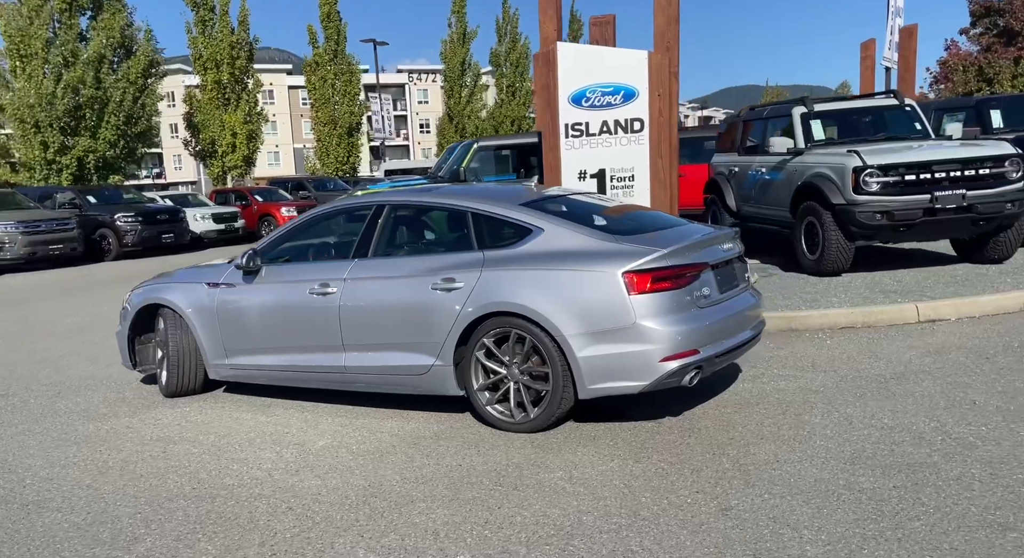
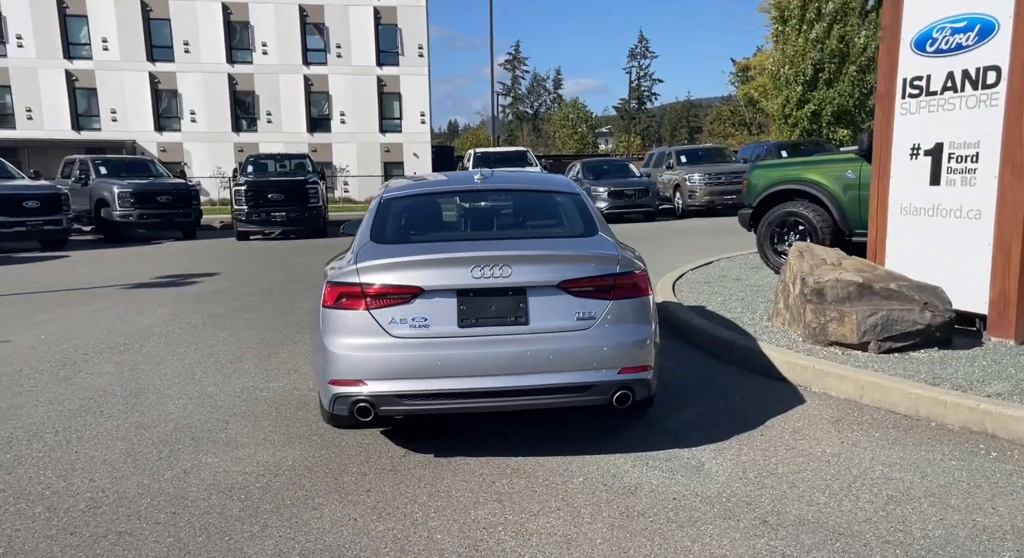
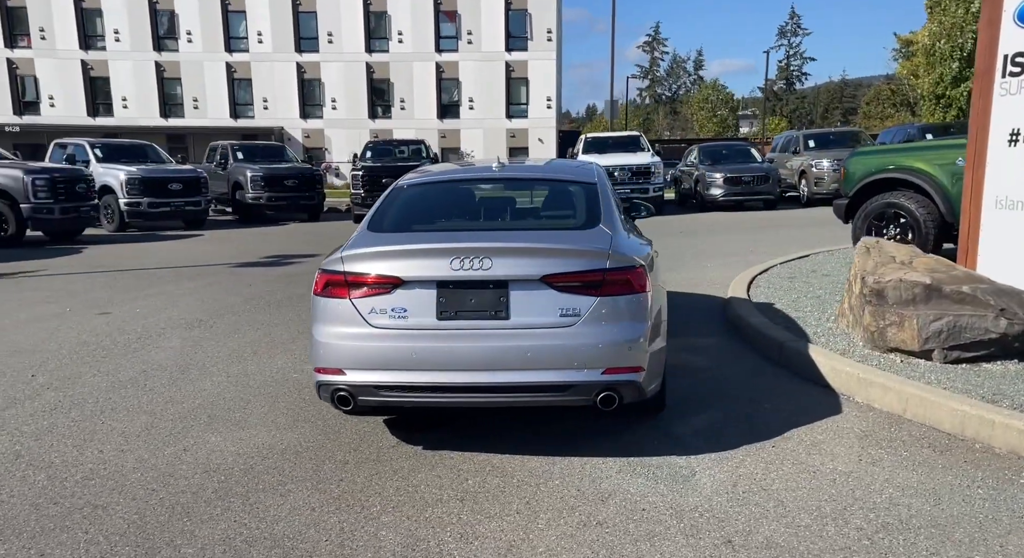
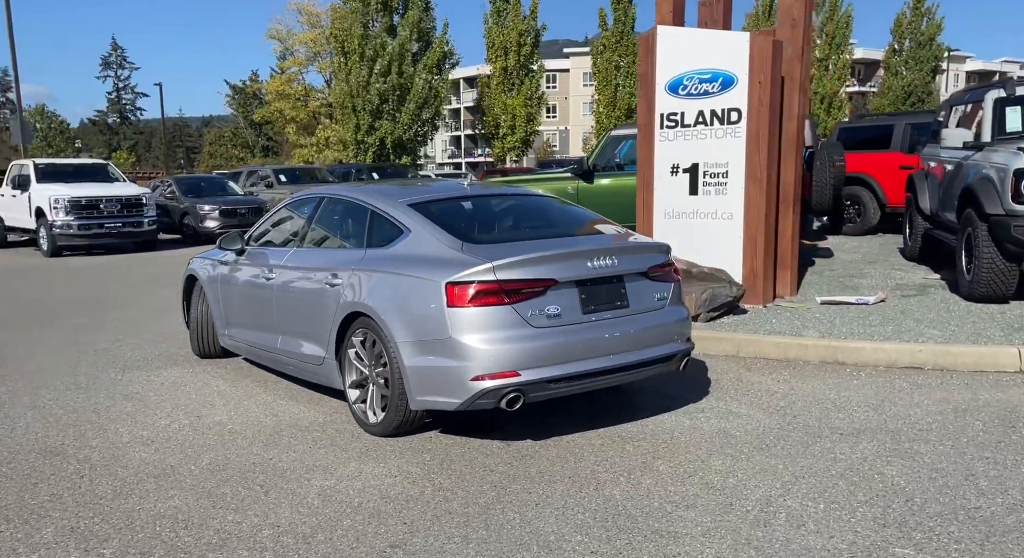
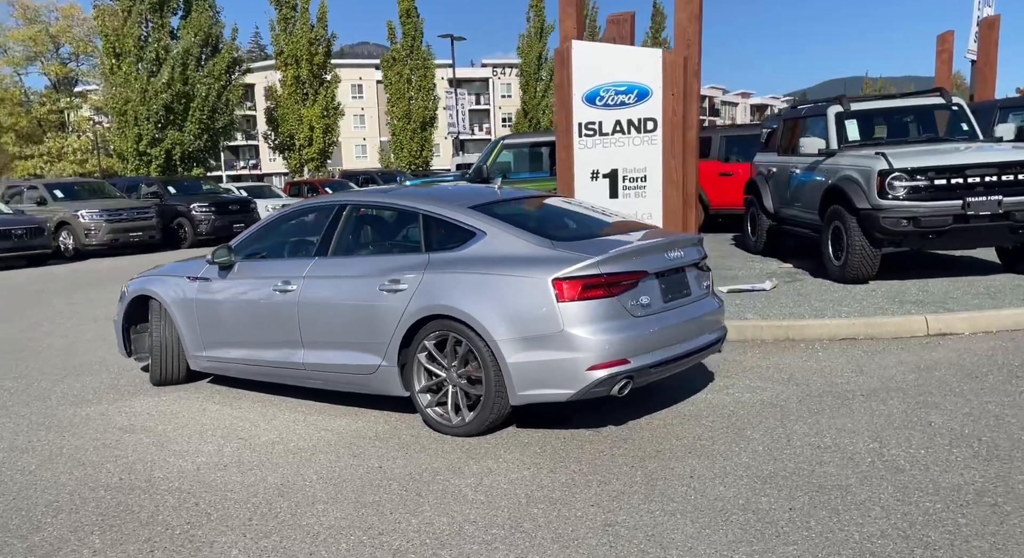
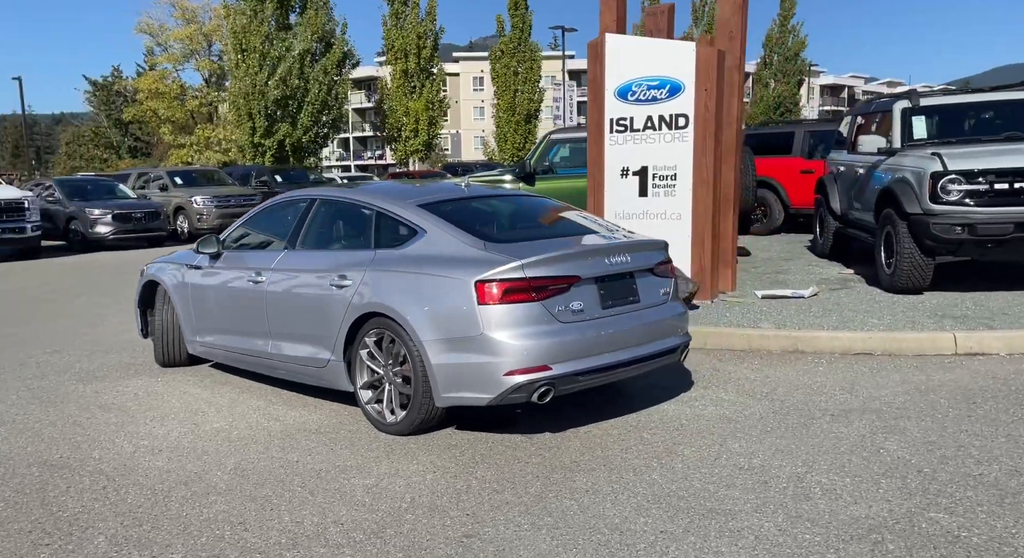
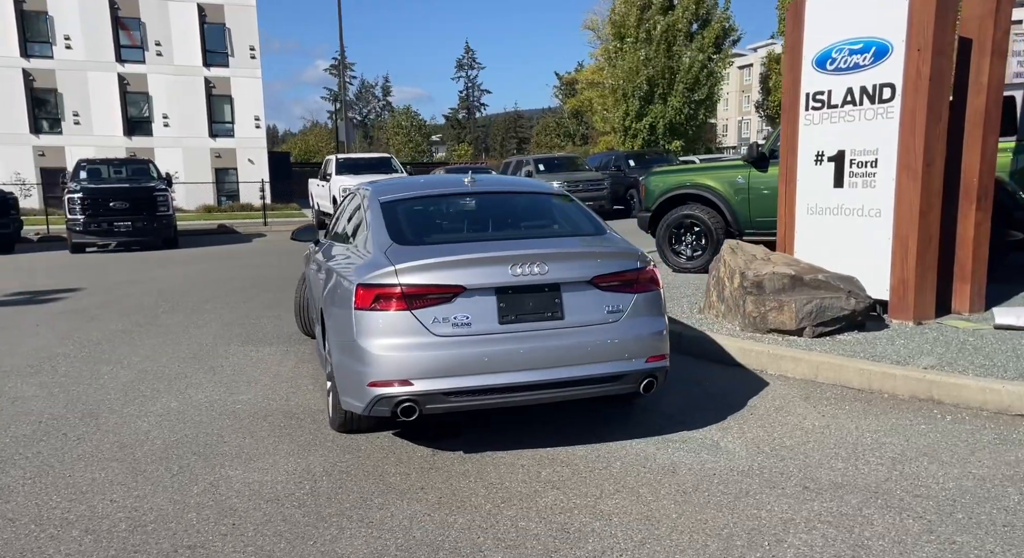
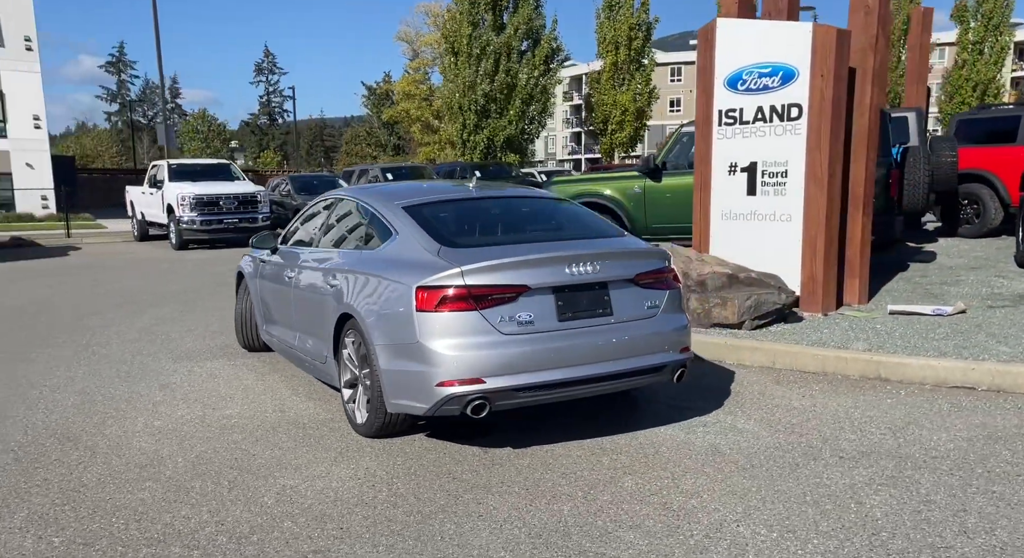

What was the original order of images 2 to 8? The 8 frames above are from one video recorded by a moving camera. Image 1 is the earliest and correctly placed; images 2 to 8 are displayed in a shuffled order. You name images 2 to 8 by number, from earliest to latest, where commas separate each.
5, 6, 4, 8, 7, 2, 3
